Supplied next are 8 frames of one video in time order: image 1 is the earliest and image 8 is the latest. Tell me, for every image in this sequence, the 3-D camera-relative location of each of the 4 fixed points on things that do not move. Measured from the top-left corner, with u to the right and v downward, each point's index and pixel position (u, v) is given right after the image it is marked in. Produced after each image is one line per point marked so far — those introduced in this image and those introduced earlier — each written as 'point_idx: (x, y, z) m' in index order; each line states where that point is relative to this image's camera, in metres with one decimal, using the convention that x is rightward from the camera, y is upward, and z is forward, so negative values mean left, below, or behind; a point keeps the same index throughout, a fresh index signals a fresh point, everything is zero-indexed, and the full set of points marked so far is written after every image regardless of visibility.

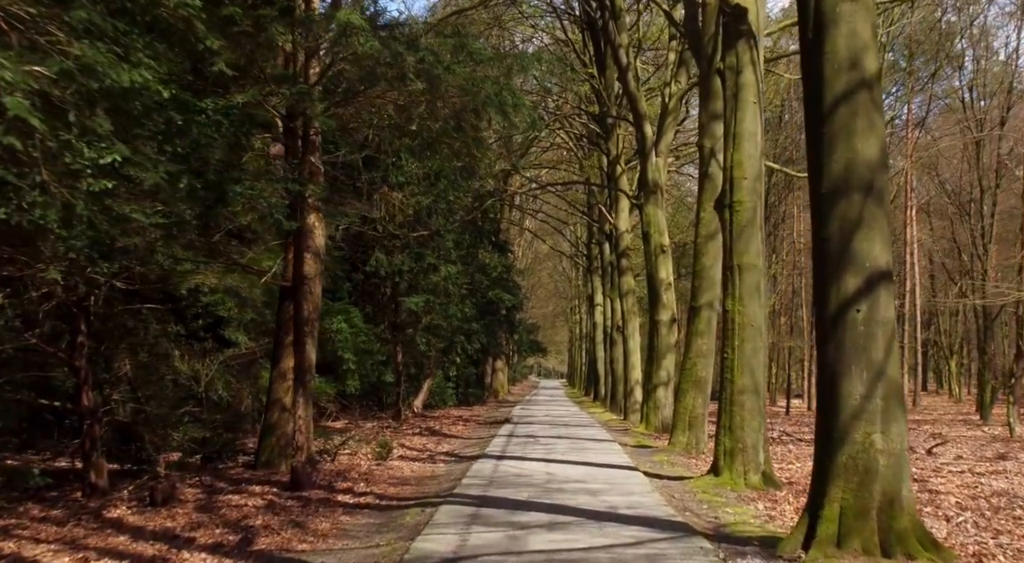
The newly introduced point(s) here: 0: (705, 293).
0: (+3.0, -0.2, +15.3) m
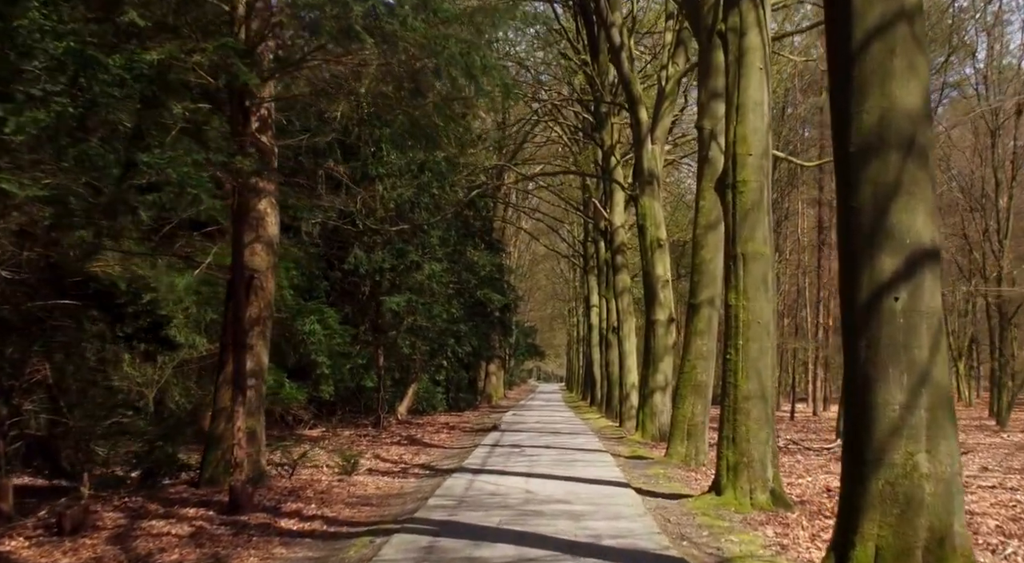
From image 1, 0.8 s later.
0: (+2.7, -0.1, +13.9) m
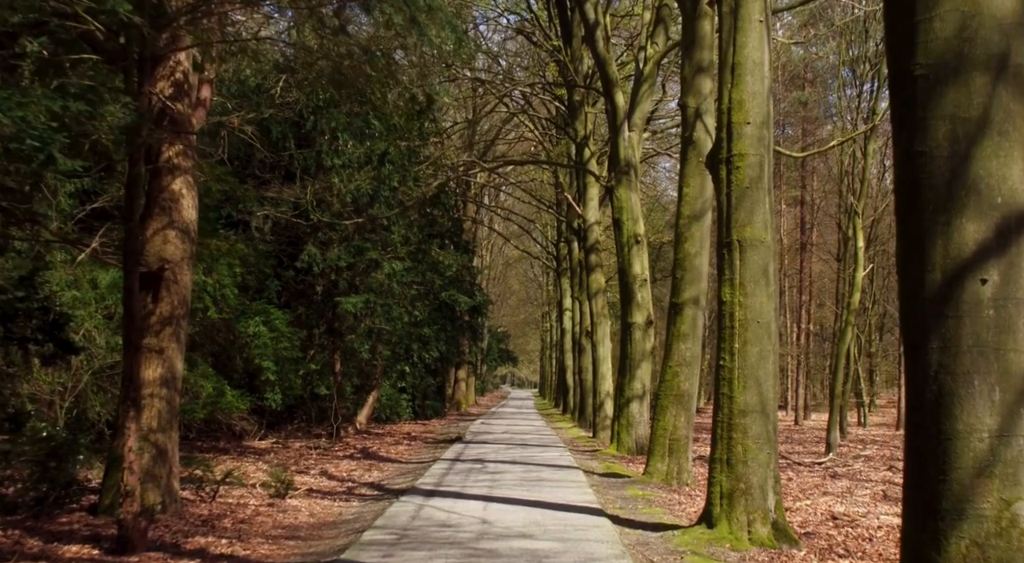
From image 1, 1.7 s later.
0: (+2.2, -0.1, +12.4) m
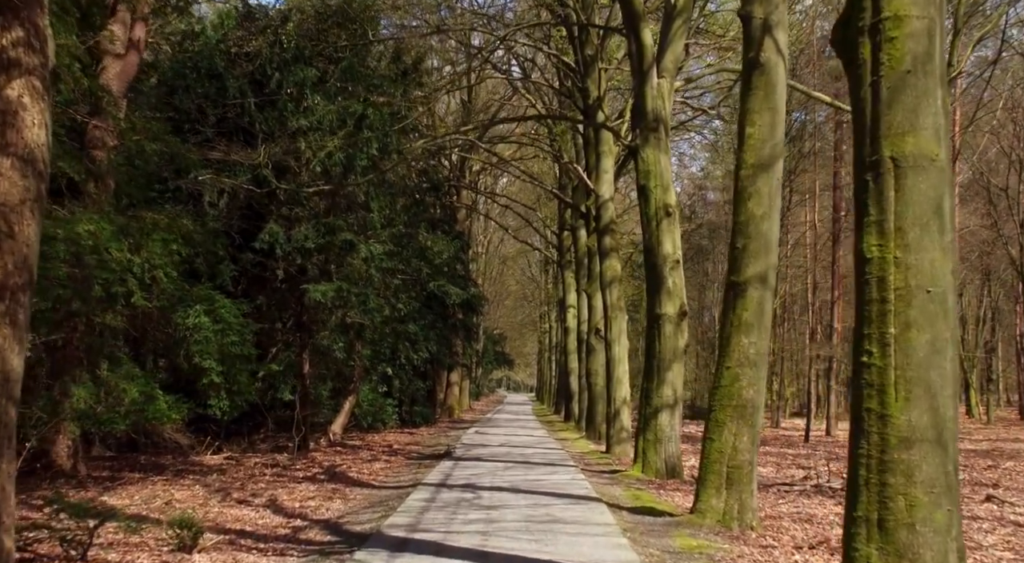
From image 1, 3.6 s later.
0: (+2.3, +0.2, +9.2) m
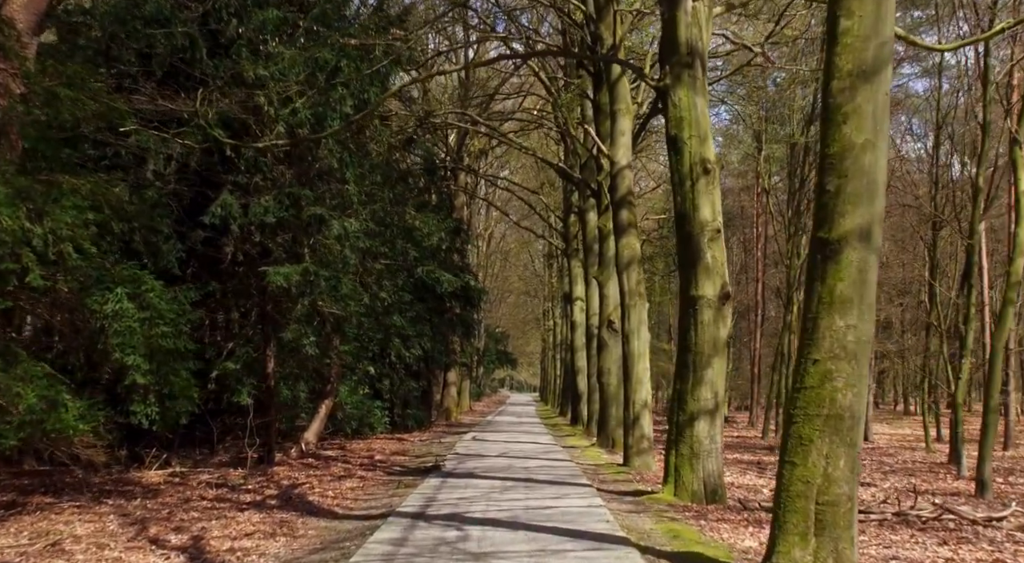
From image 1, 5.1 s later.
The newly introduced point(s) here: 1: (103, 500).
0: (+2.2, +0.5, +6.4) m
1: (-4.8, -2.5, +11.4) m
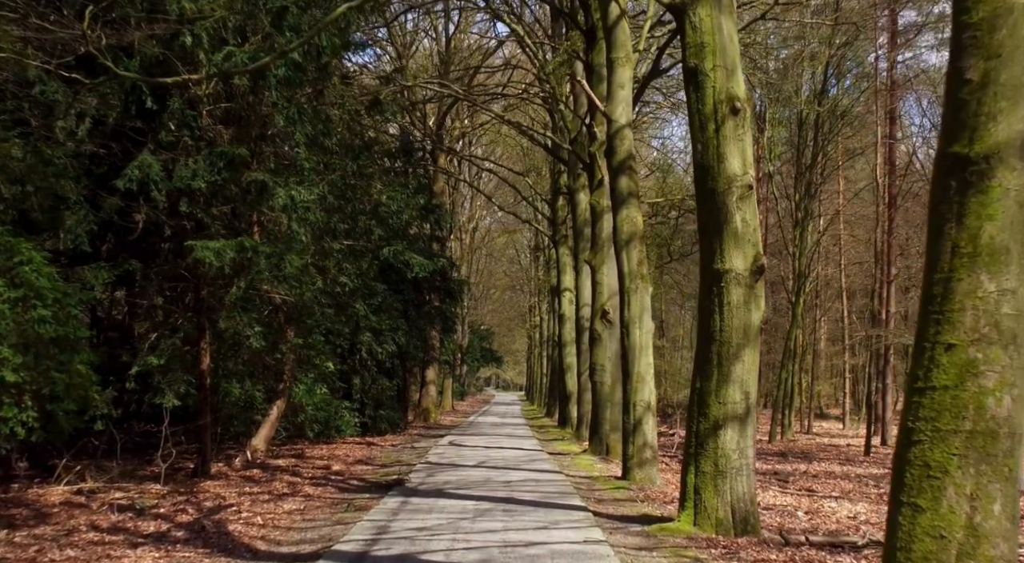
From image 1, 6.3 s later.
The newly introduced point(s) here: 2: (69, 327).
0: (+2.1, +0.7, +4.0) m
1: (-5.0, -2.3, +9.0) m
2: (-4.5, -0.5, +10.0) m
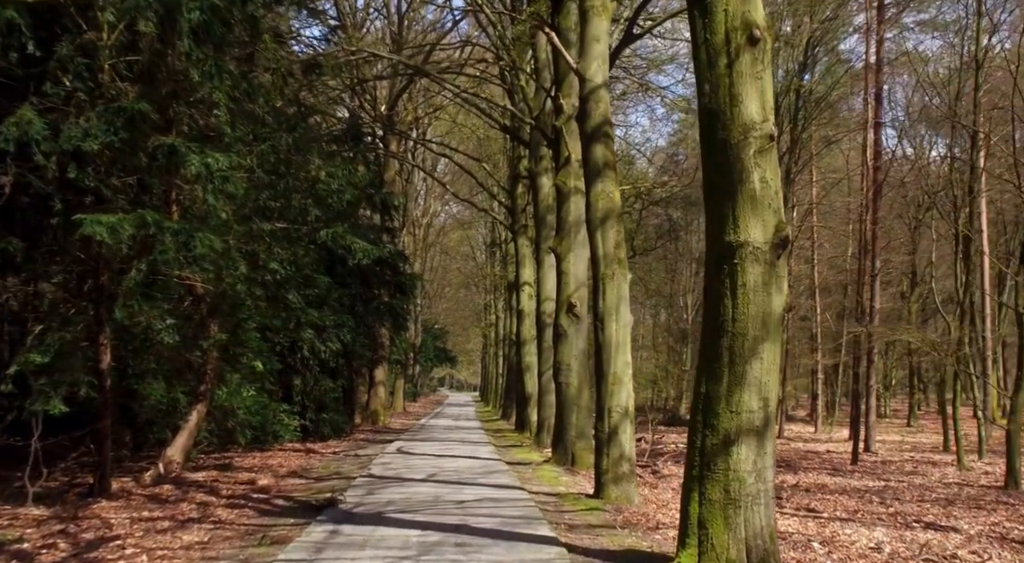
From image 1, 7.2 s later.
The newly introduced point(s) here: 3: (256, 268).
0: (+2.0, +0.9, +2.2) m
1: (-5.3, -2.1, +6.8) m
2: (-4.8, -0.3, +7.9) m
3: (-3.5, +0.1, +14.1) m
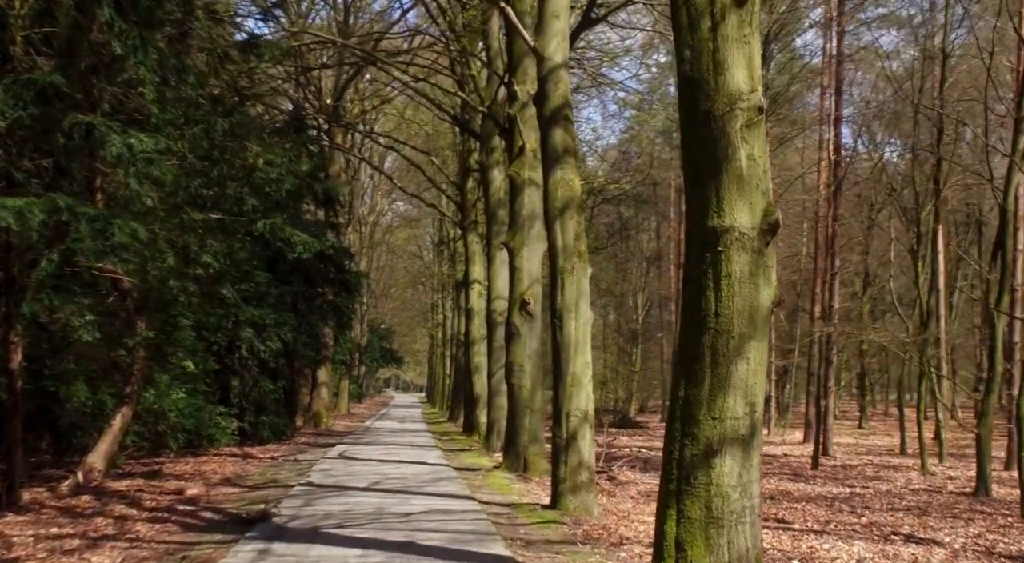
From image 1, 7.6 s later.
0: (+2.0, +1.0, +1.5) m
1: (-5.6, -2.0, +5.7) m
2: (-5.1, -0.2, +6.8) m
3: (-4.2, +0.2, +13.1) m
